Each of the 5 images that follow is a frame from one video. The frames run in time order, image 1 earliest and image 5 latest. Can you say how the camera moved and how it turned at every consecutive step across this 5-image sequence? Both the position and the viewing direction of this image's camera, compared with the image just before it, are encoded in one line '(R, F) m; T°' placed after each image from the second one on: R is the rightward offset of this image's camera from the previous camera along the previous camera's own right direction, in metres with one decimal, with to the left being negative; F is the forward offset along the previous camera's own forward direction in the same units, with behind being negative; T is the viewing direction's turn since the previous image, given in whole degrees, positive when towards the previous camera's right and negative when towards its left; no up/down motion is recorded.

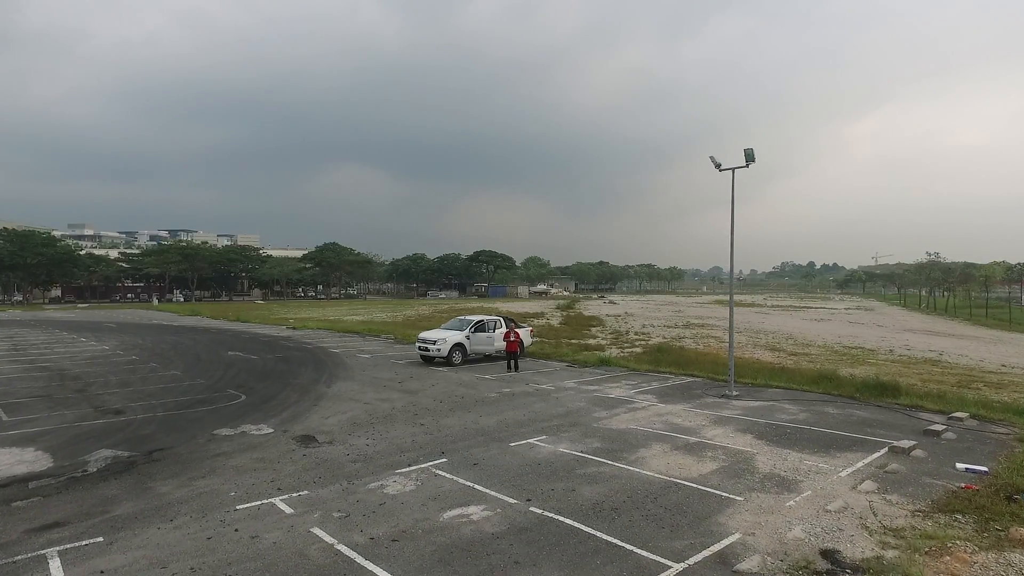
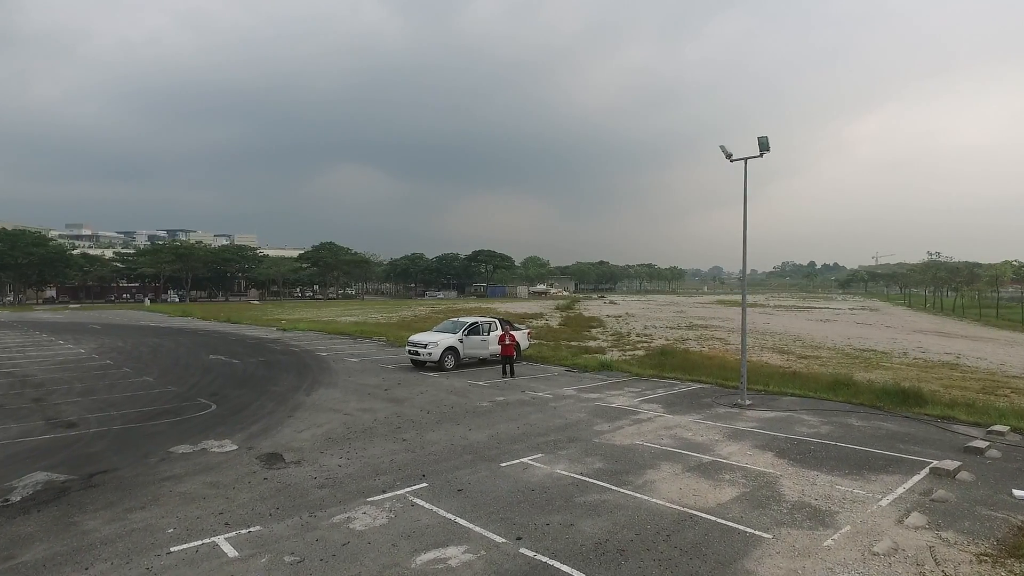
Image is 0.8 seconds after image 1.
(+0.1, +1.1) m; 0°
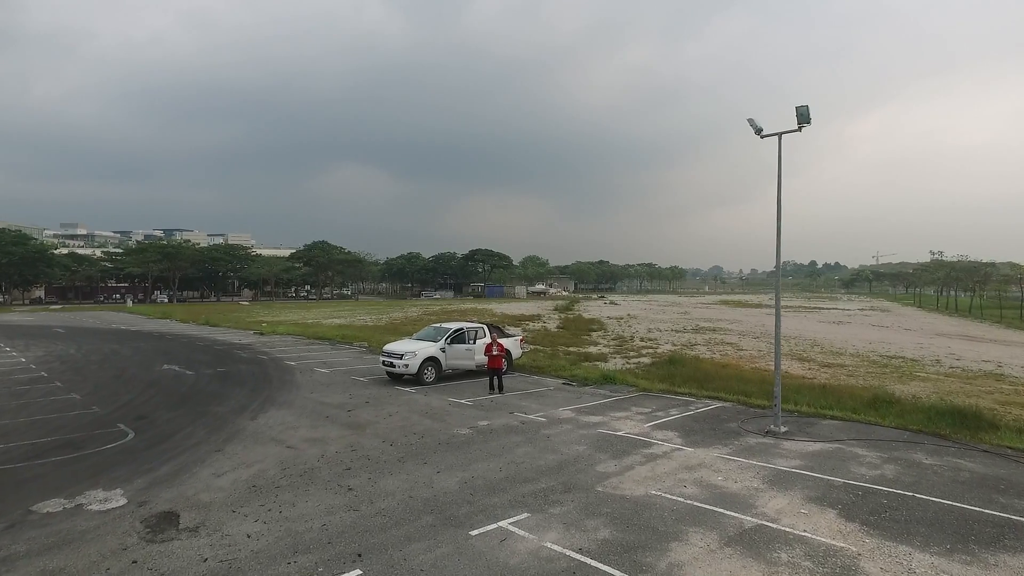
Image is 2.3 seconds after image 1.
(+0.3, +2.4) m; 0°
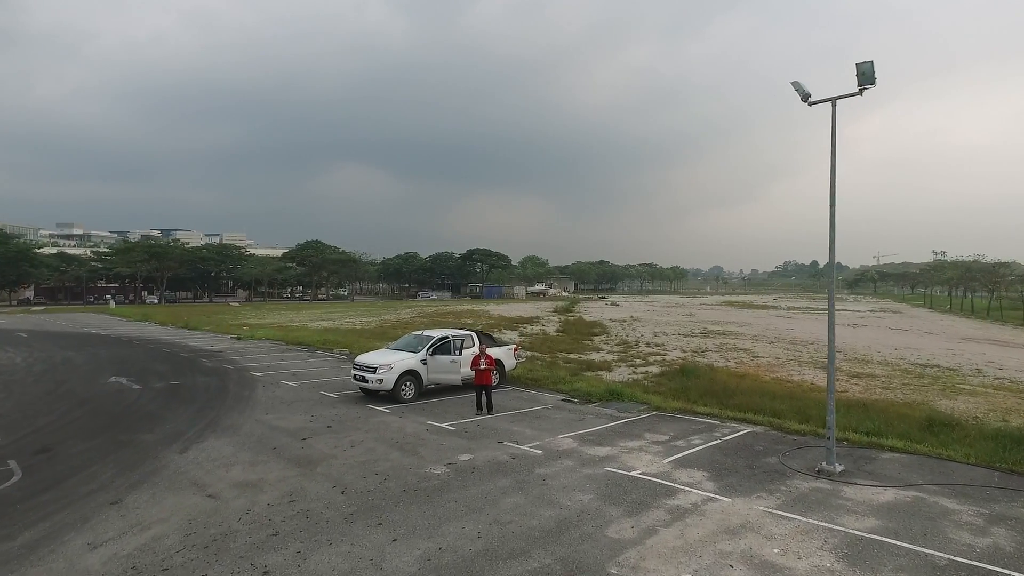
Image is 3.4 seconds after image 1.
(+0.2, +2.2) m; 0°
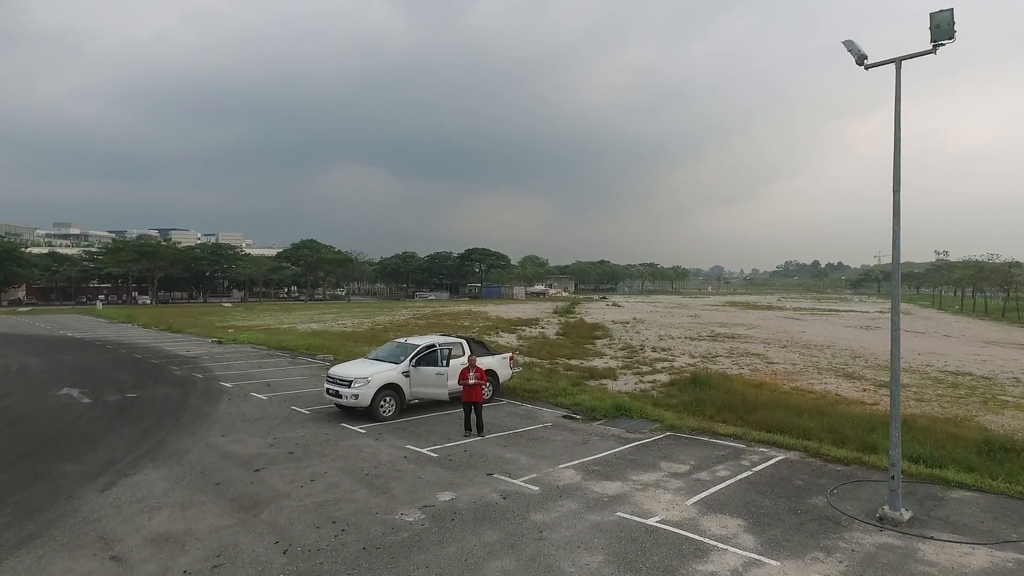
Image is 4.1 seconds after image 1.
(+0.1, +1.7) m; 0°
